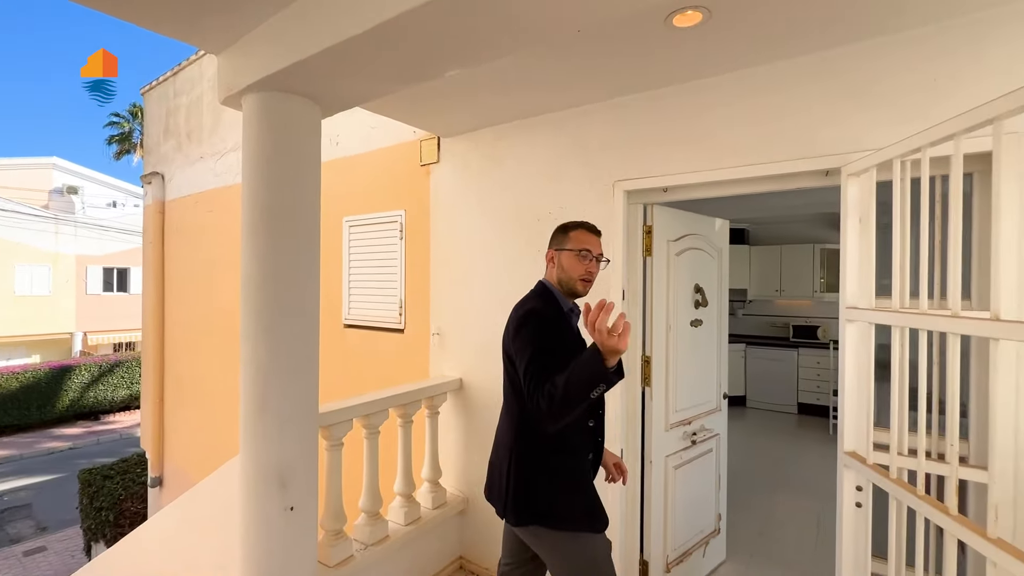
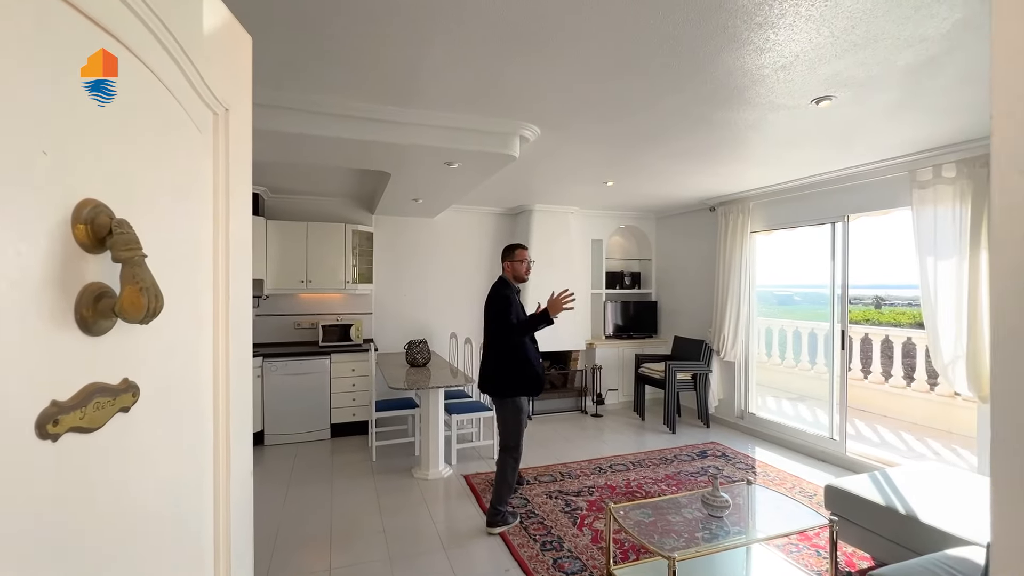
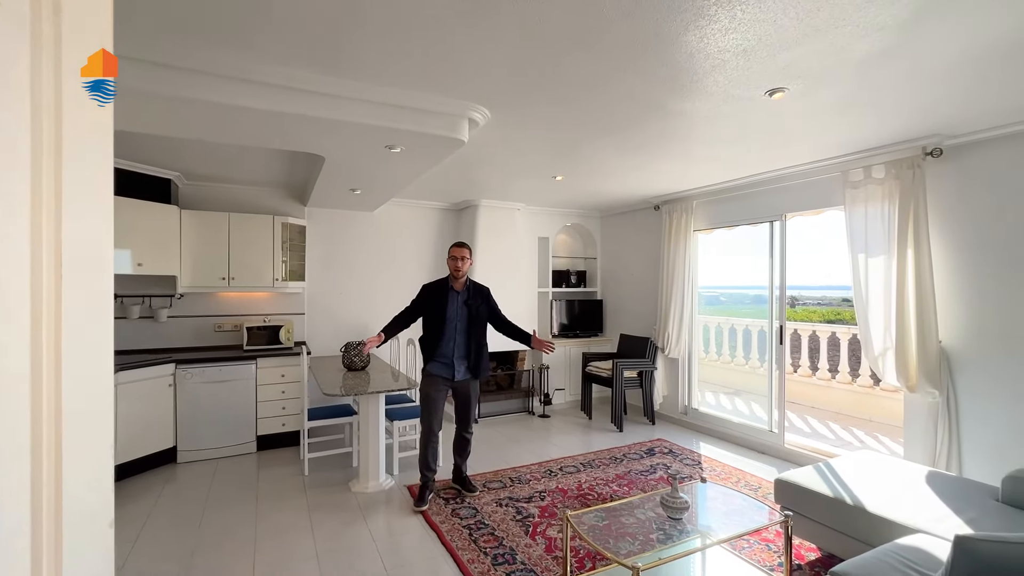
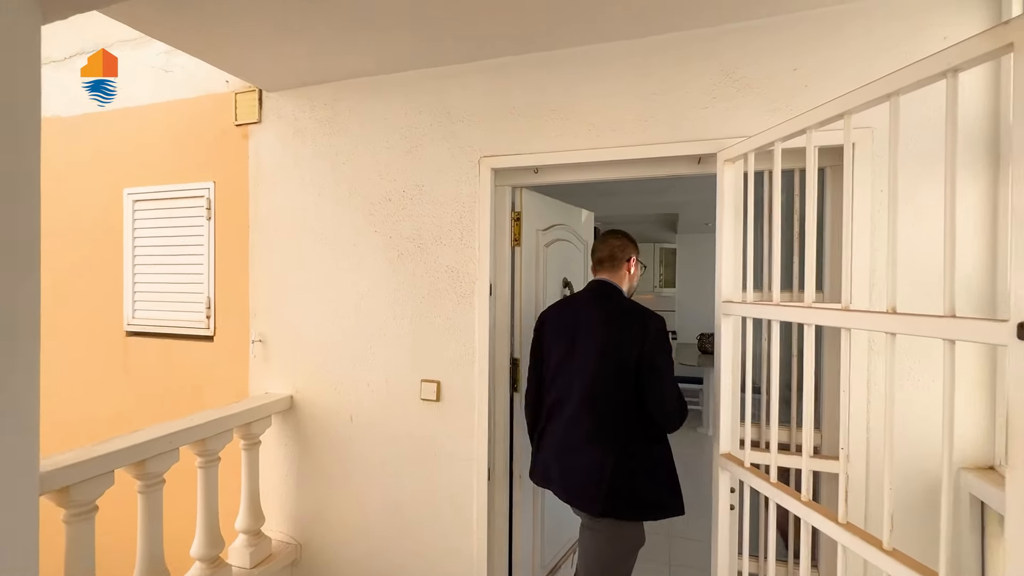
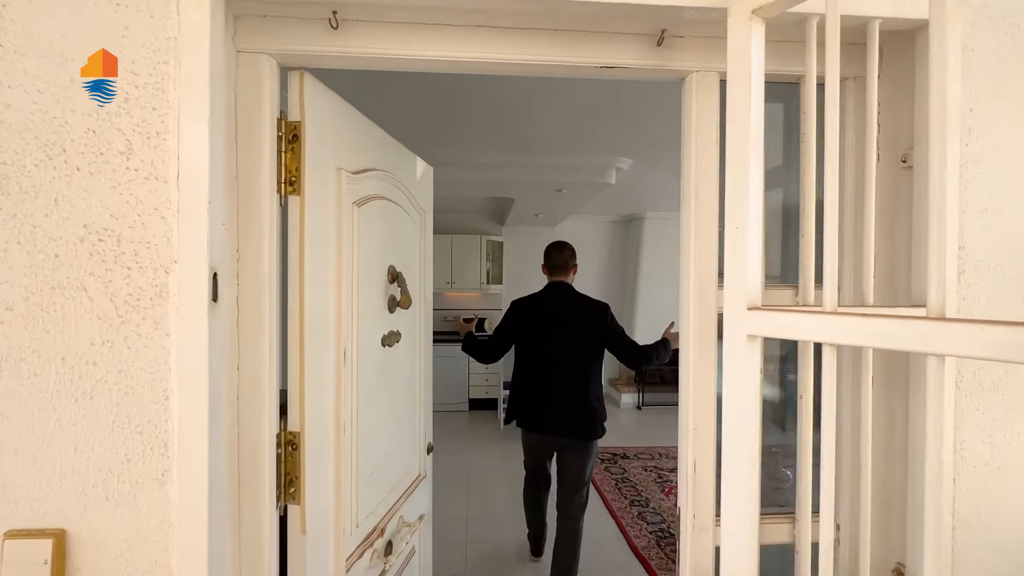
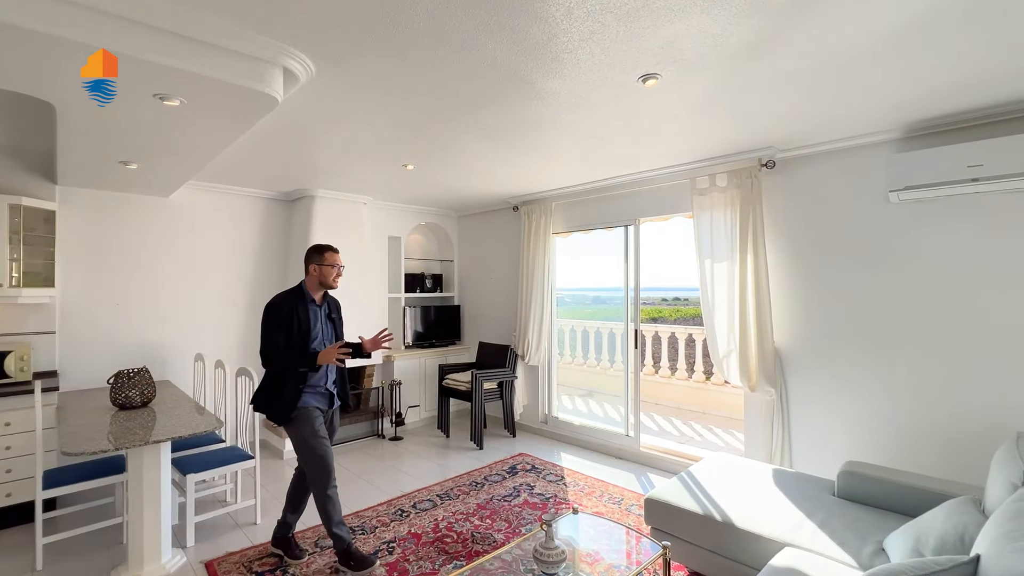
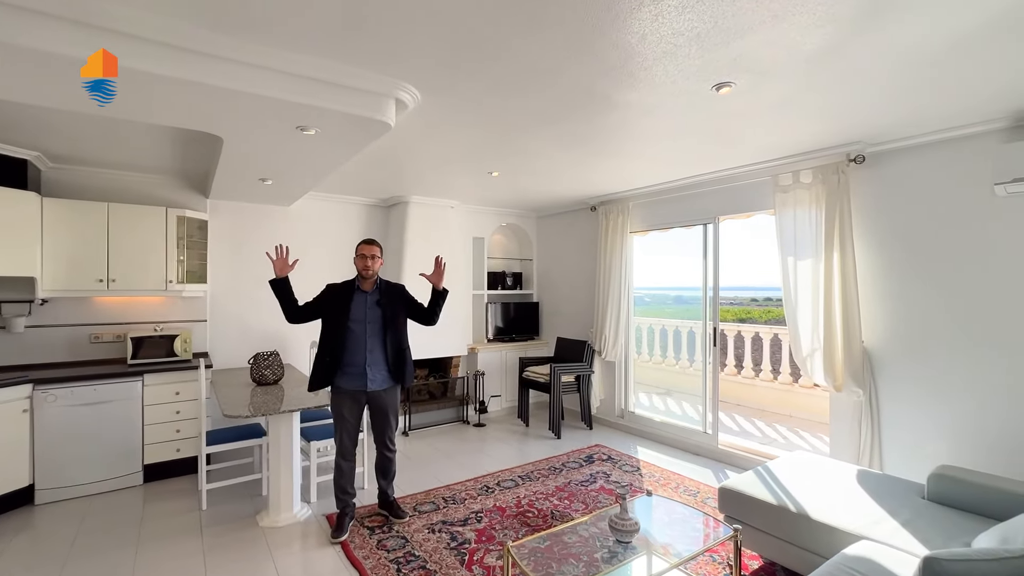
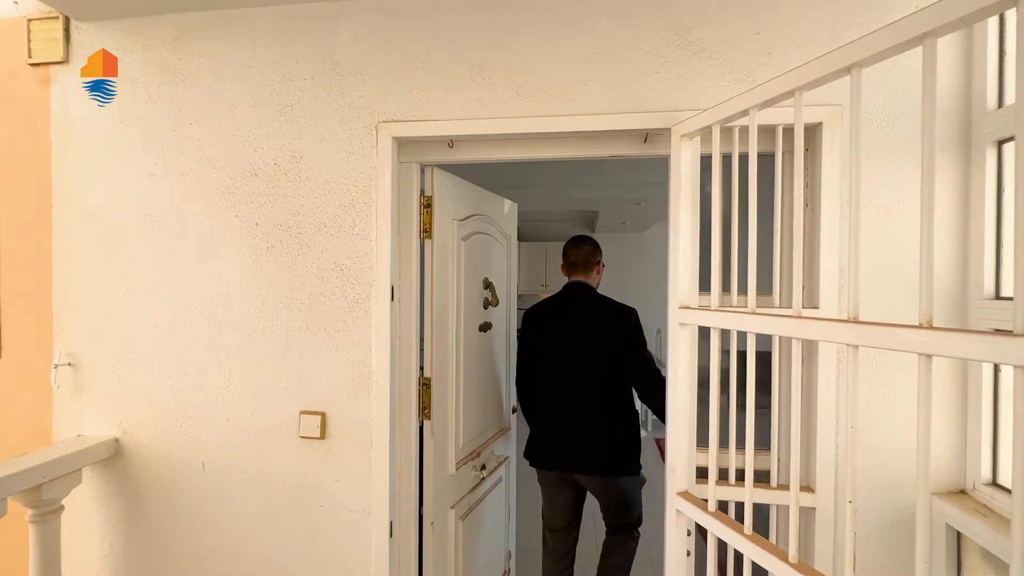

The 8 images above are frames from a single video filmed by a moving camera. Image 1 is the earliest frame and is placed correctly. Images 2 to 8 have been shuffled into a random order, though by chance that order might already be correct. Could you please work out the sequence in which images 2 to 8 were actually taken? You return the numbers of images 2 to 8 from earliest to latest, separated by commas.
4, 8, 5, 2, 3, 7, 6
